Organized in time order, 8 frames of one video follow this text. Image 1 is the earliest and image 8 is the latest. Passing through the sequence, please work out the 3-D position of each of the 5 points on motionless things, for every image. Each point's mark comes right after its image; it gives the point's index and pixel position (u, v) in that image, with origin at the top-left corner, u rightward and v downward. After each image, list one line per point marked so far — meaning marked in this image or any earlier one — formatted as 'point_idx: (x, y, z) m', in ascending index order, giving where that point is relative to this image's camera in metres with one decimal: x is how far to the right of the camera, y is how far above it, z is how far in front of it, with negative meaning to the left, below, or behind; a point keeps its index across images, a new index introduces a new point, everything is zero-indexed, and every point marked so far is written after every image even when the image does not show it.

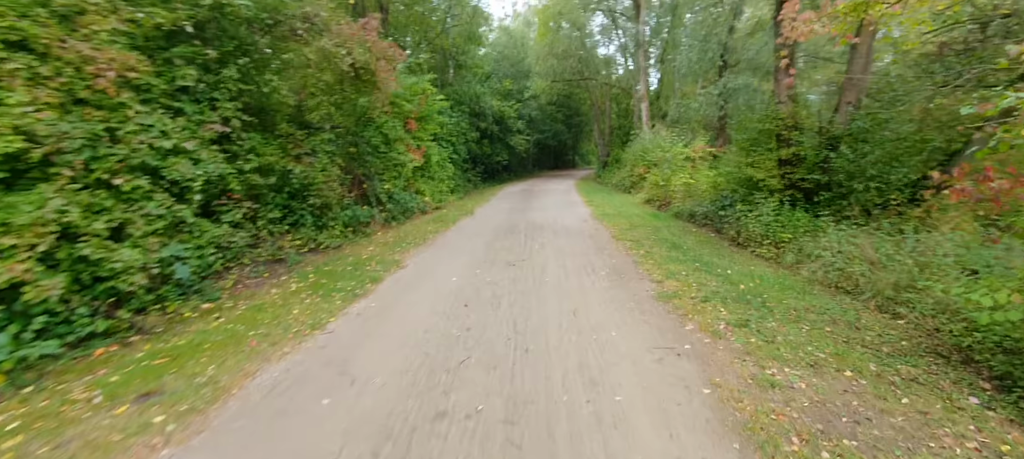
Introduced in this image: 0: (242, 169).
0: (-4.5, +1.0, +6.5) m
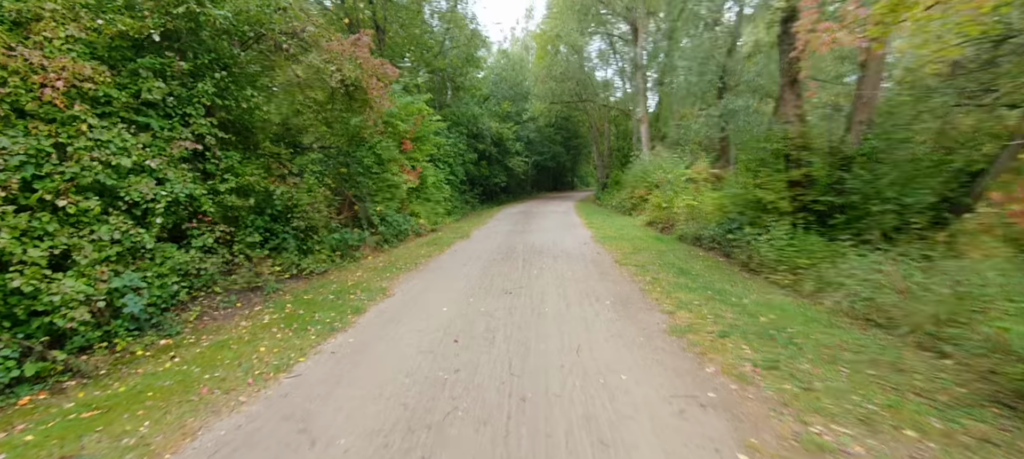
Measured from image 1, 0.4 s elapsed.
0: (-4.6, +0.6, +6.0) m
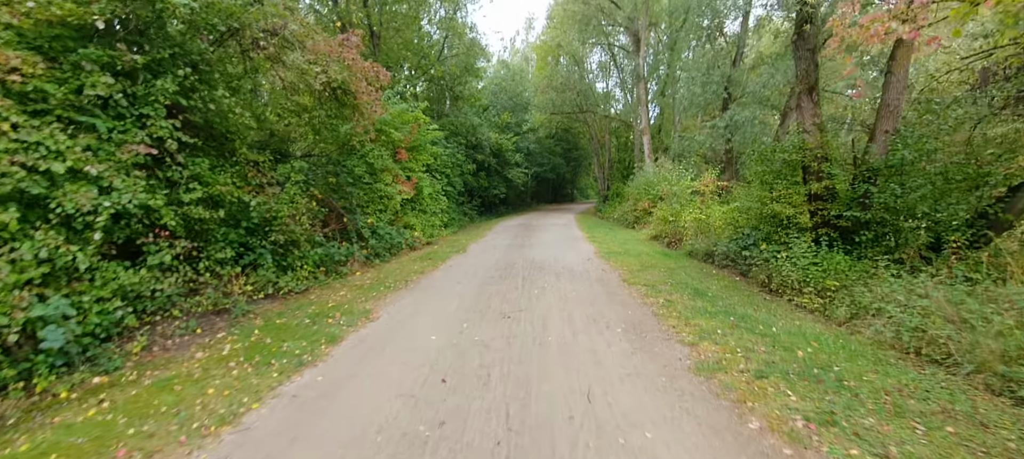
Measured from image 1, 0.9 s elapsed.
0: (-4.6, +0.4, +5.4) m
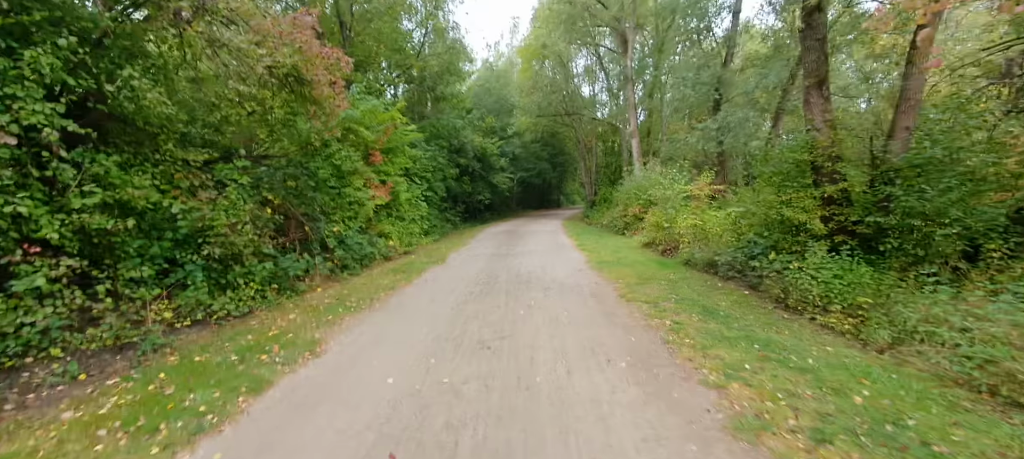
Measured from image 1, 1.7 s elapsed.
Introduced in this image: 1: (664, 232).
0: (-4.8, +0.3, +4.2) m
1: (+5.1, -0.1, +13.0) m
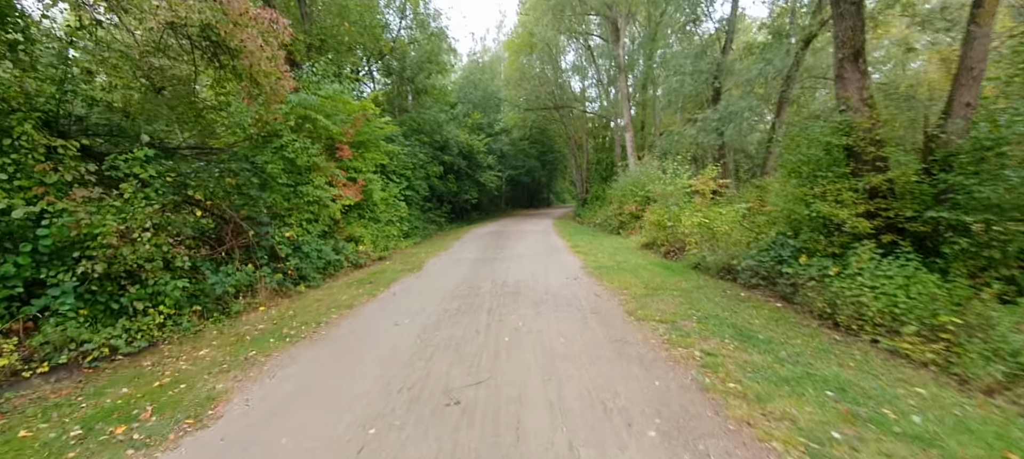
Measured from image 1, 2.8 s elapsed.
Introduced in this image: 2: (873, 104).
0: (-5.0, +0.1, +2.8) m
1: (+4.7, 0.0, +11.8) m
2: (+6.1, +2.1, +6.6) m
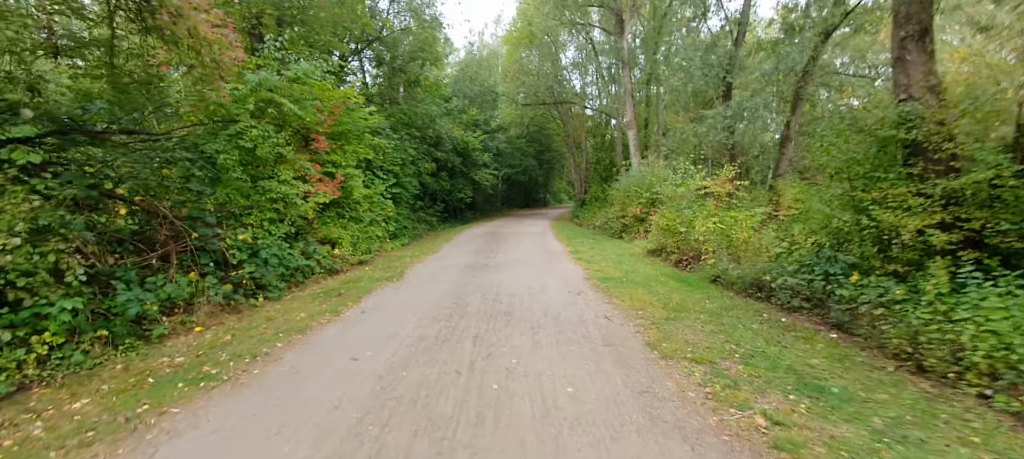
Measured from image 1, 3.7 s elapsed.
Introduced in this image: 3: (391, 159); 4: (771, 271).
0: (-5.1, +0.1, +1.6) m
1: (+4.5, -0.2, +10.6) m
2: (+6.0, +1.9, +5.5) m
3: (-4.8, +2.8, +15.3) m
4: (+4.5, -0.7, +6.7) m
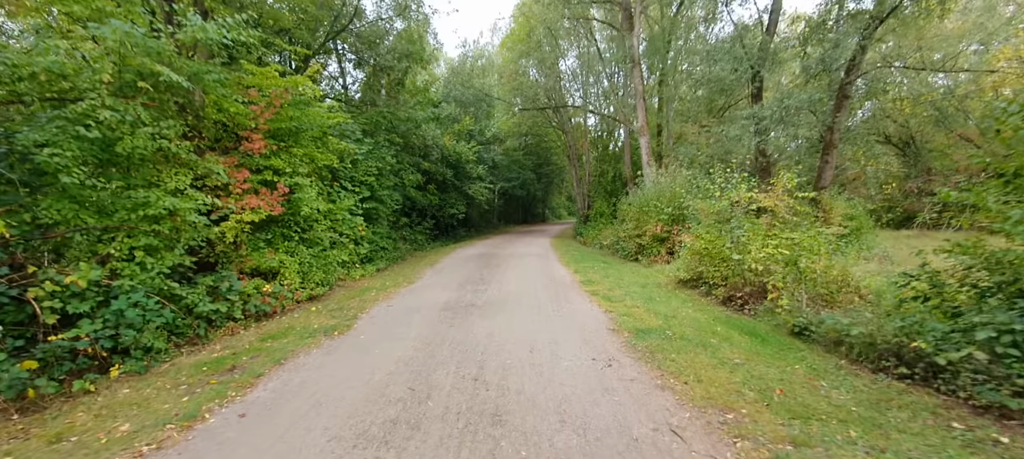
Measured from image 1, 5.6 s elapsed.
0: (-5.1, -0.1, -0.9) m
1: (+4.4, -0.7, +8.2) m
2: (+5.9, +1.6, +3.1) m
3: (-4.9, +2.0, +12.9) m
4: (+4.4, -1.1, +4.3) m
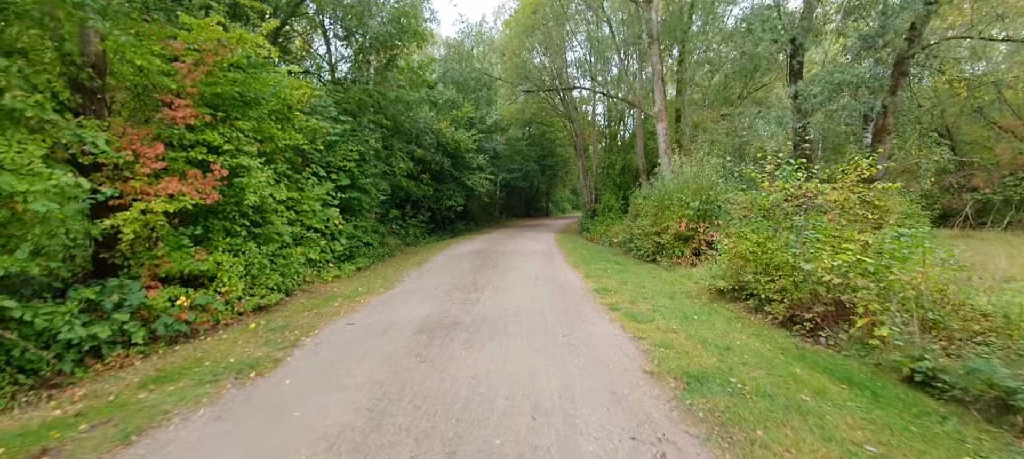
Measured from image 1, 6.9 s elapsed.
0: (-5.2, -0.1, -2.7) m
1: (+4.4, -0.7, +6.4) m
2: (+5.9, +1.5, +1.3) m
3: (-4.9, +2.2, +11.2) m
4: (+4.3, -1.1, +2.5) m
